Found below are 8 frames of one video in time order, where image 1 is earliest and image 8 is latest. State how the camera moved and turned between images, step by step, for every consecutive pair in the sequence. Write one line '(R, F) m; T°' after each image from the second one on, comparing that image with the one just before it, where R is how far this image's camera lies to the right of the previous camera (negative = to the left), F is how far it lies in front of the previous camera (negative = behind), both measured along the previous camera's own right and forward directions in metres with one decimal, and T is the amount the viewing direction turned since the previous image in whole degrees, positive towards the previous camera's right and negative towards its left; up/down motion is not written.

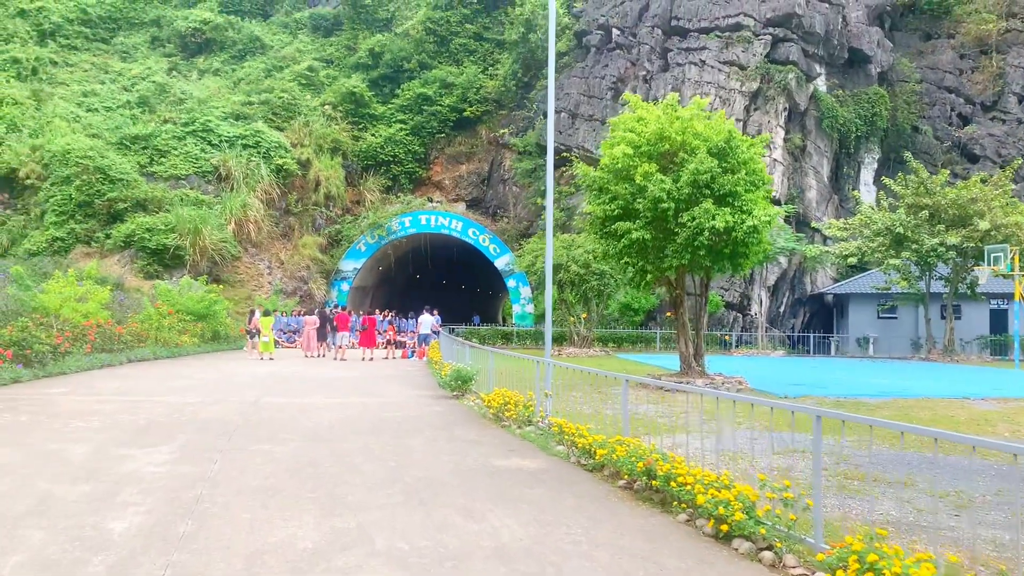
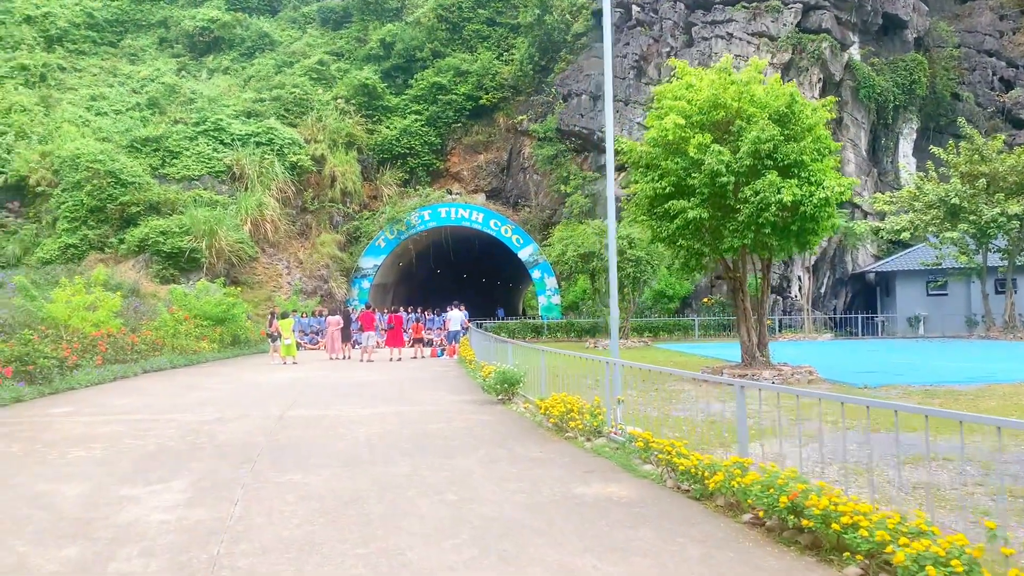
(-0.3, +1.1) m; -1°
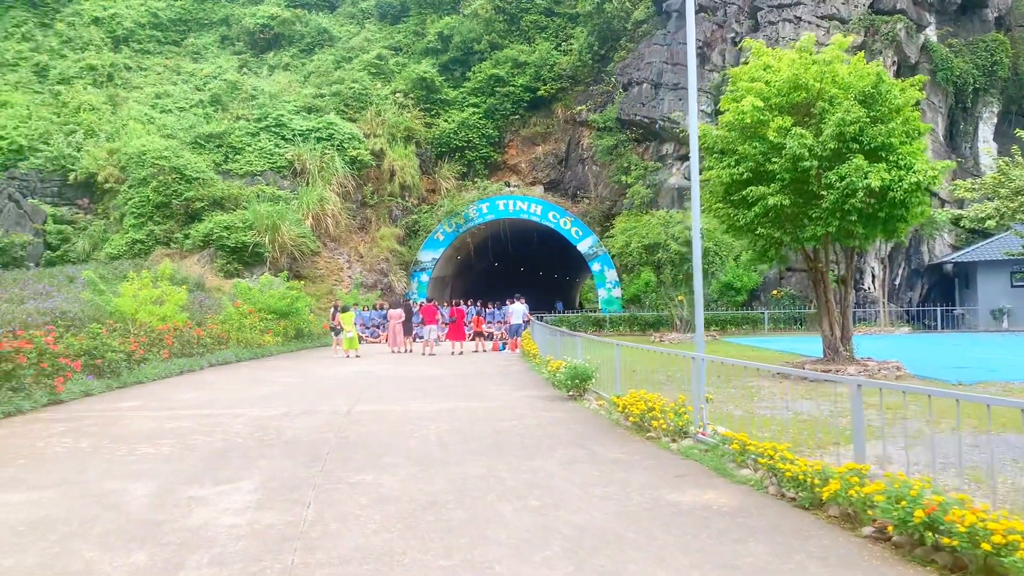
(-0.2, +0.4) m; -4°
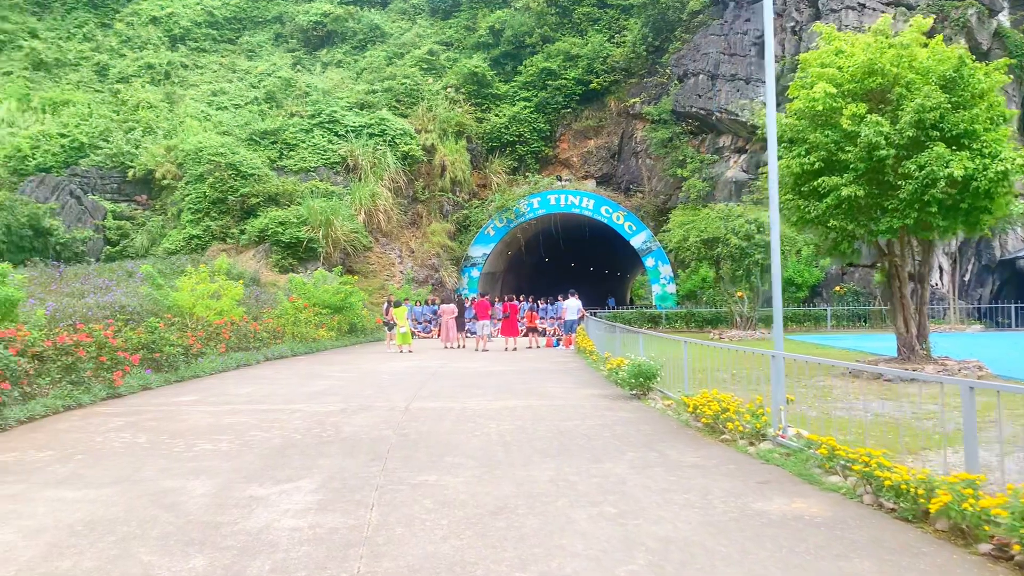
(-0.1, +0.3) m; -3°
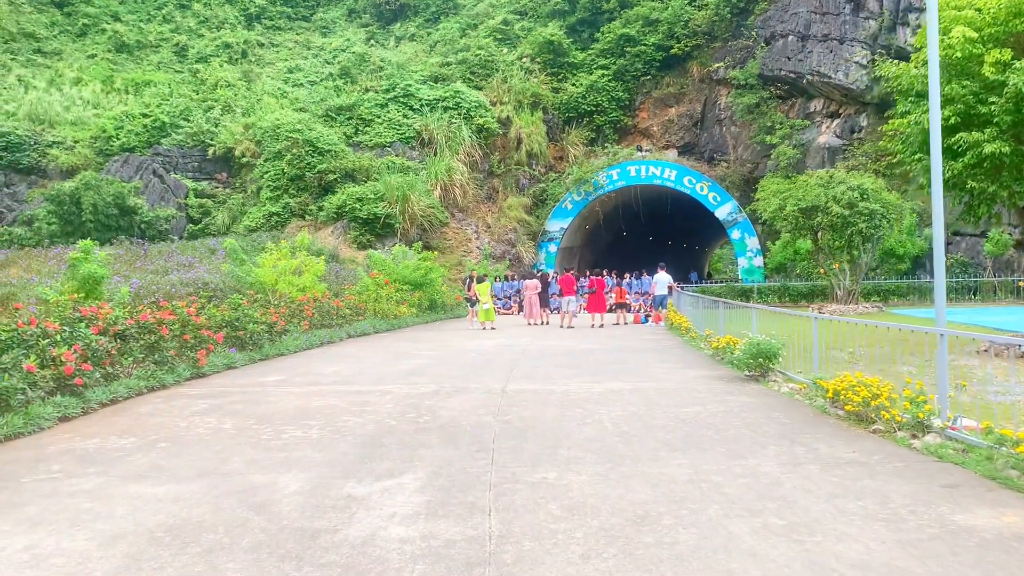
(-0.3, +0.7) m; -5°
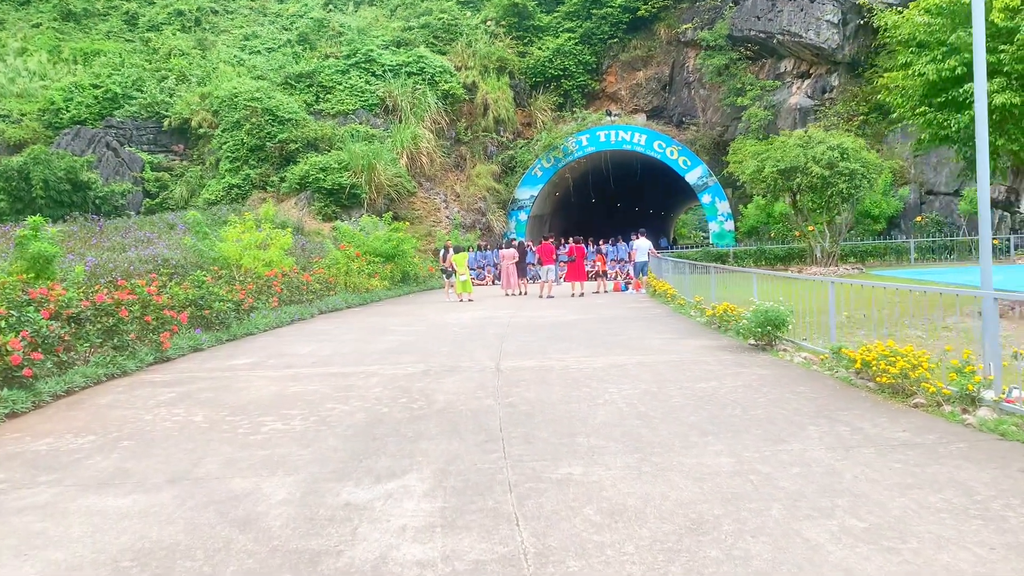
(-0.2, +0.6) m; +2°
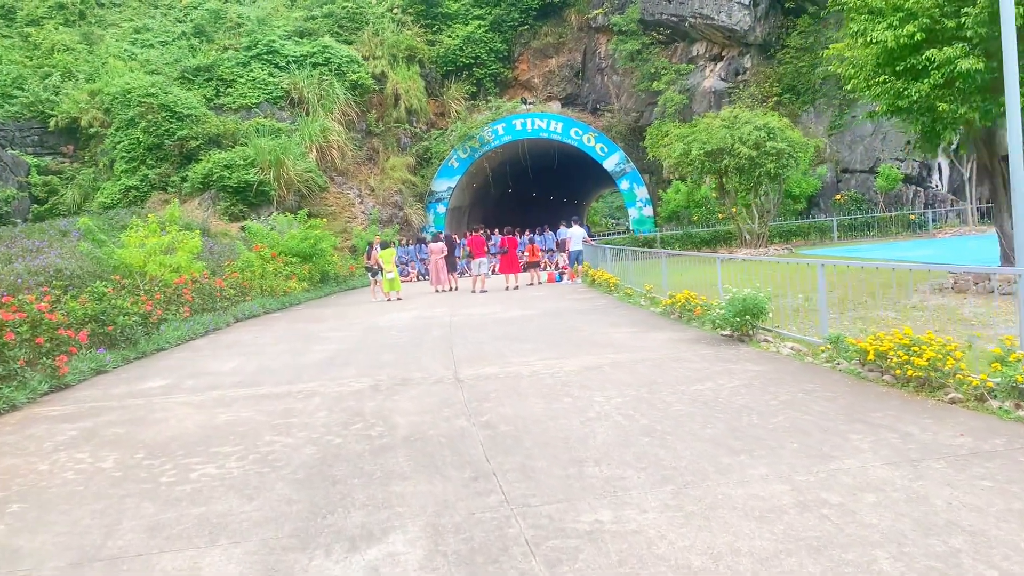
(-0.3, +0.9) m; +6°
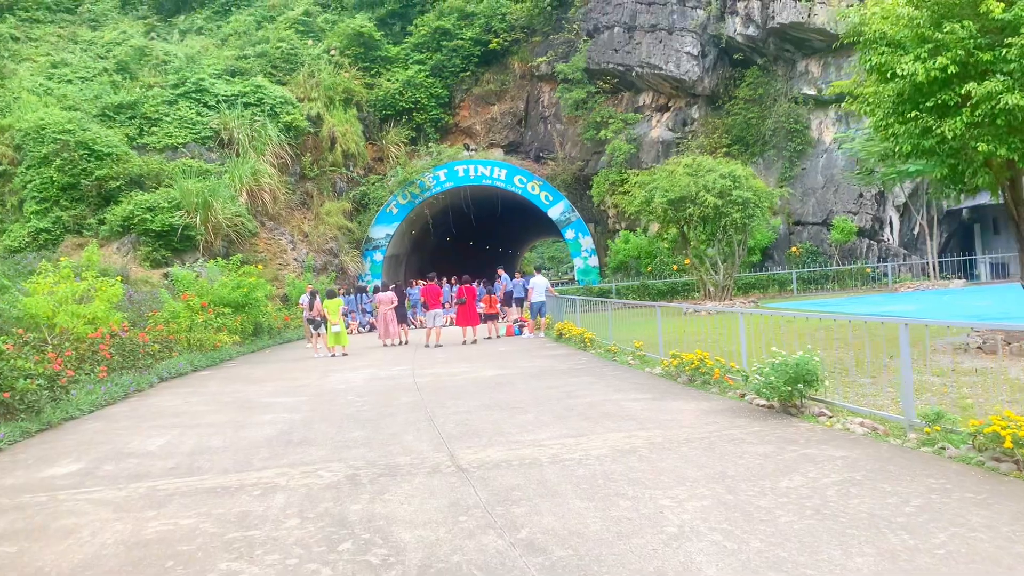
(-0.5, +1.3) m; +5°
